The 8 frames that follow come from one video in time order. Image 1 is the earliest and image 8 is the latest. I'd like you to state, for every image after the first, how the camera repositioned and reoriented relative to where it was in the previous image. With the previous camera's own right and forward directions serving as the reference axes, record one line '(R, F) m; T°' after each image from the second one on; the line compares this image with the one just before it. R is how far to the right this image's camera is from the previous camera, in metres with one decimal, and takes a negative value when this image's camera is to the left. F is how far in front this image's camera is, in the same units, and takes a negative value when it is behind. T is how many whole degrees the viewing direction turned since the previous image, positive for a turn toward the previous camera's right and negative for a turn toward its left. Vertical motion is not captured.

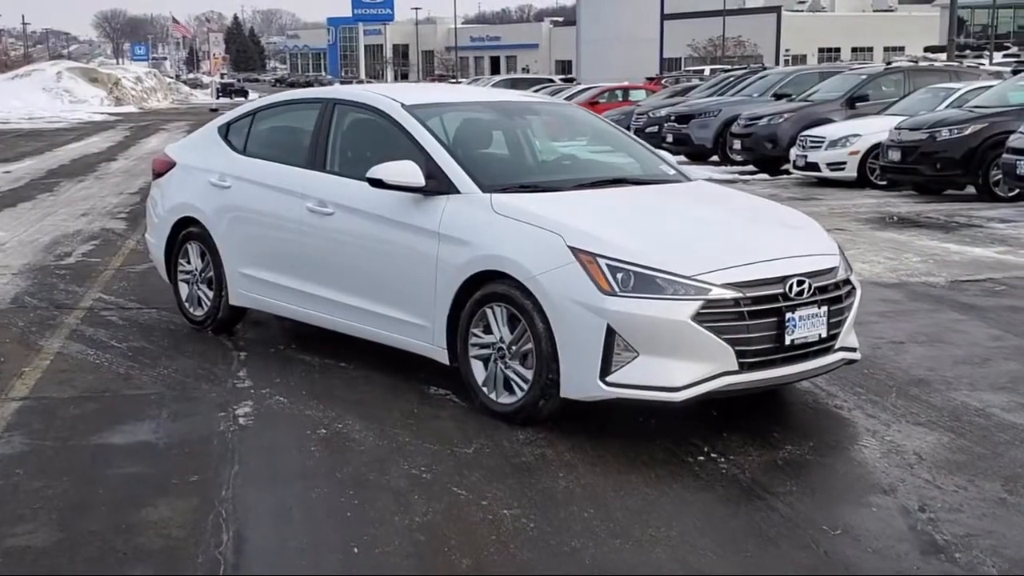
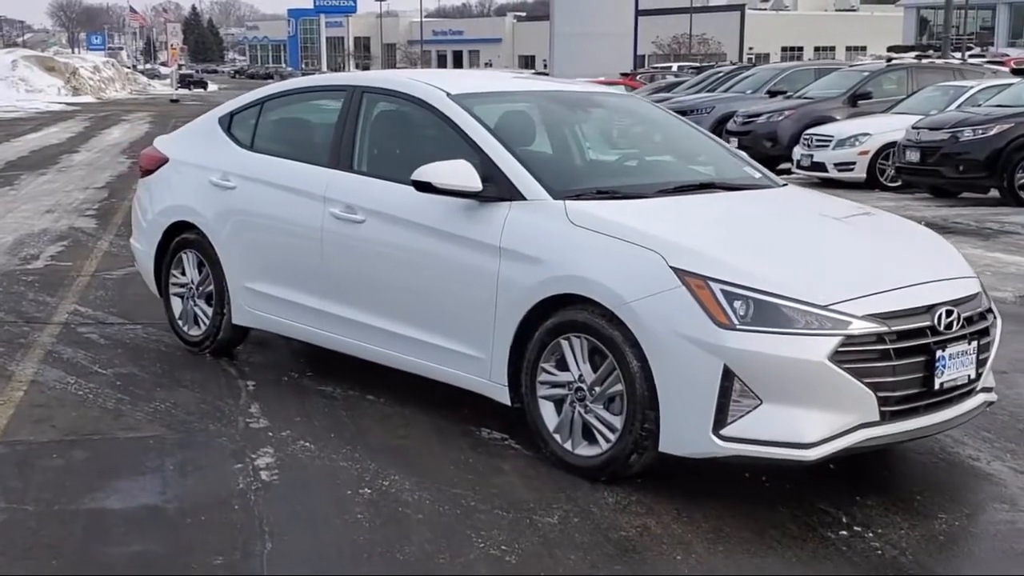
(-0.4, +1.0) m; +2°
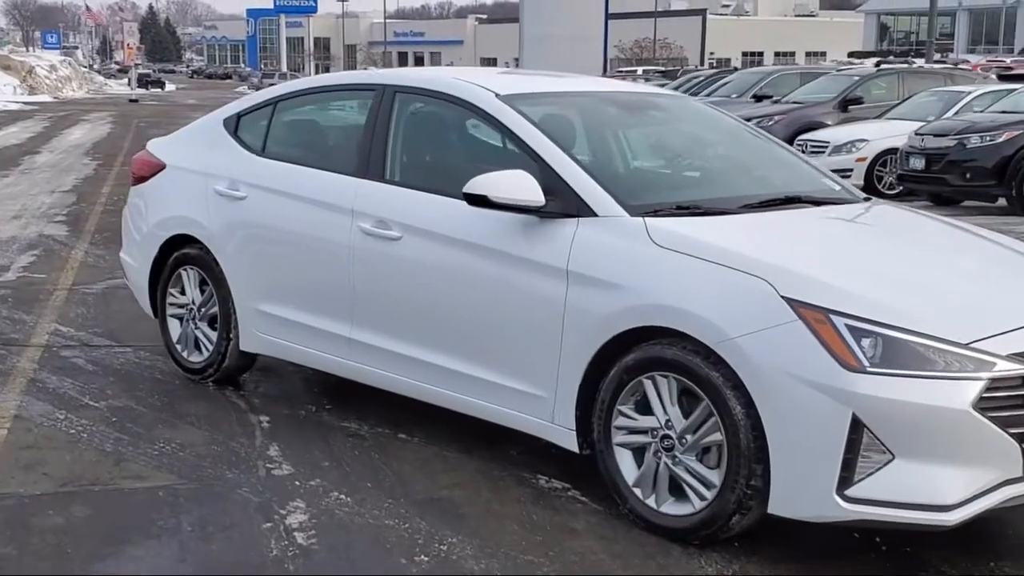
(-0.3, +0.6) m; +2°
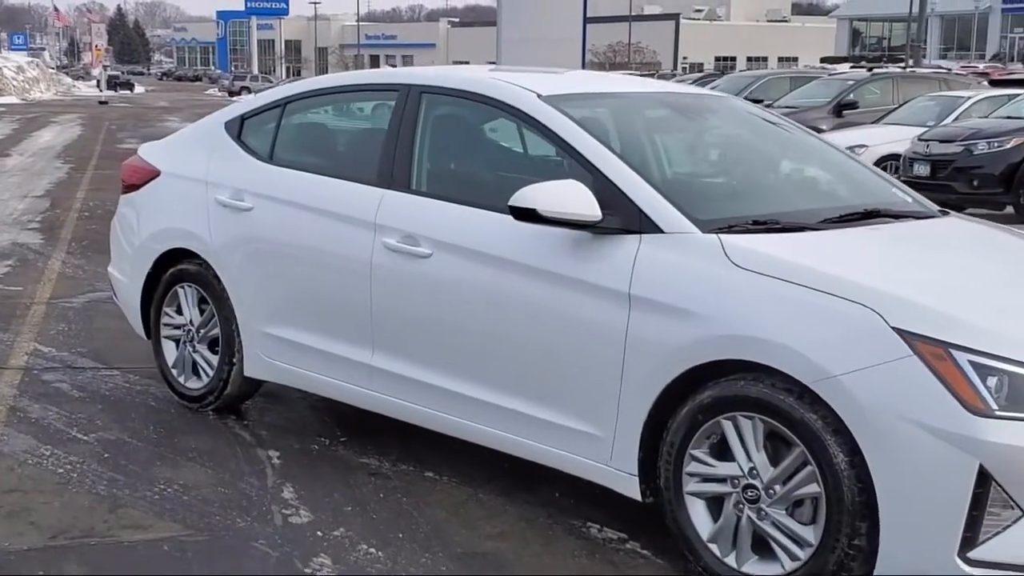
(-0.2, +0.5) m; +1°
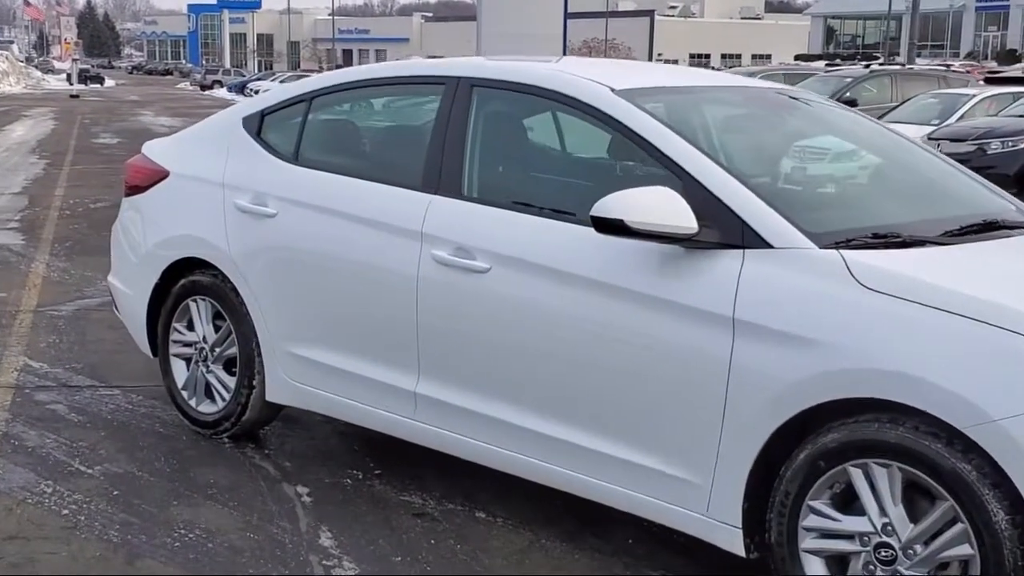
(-0.3, +0.5) m; +1°
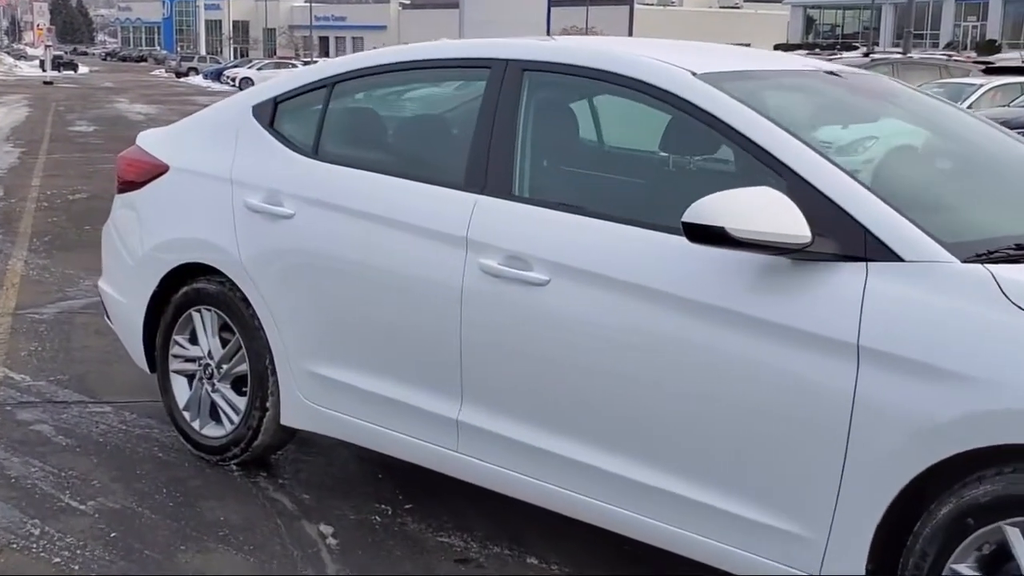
(-0.2, +0.5) m; +1°
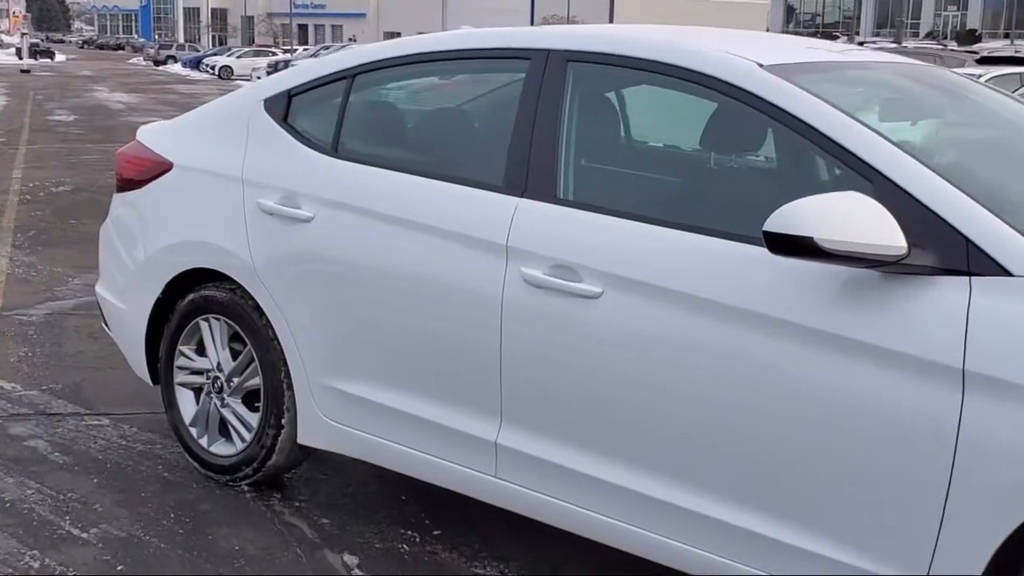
(-0.2, +0.3) m; +1°
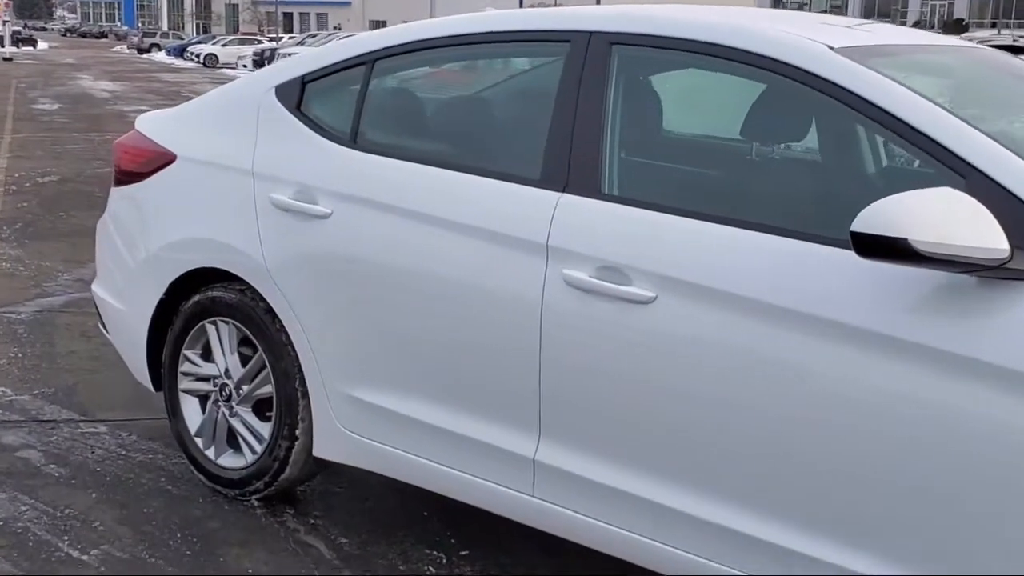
(-0.1, +0.3) m; +1°
